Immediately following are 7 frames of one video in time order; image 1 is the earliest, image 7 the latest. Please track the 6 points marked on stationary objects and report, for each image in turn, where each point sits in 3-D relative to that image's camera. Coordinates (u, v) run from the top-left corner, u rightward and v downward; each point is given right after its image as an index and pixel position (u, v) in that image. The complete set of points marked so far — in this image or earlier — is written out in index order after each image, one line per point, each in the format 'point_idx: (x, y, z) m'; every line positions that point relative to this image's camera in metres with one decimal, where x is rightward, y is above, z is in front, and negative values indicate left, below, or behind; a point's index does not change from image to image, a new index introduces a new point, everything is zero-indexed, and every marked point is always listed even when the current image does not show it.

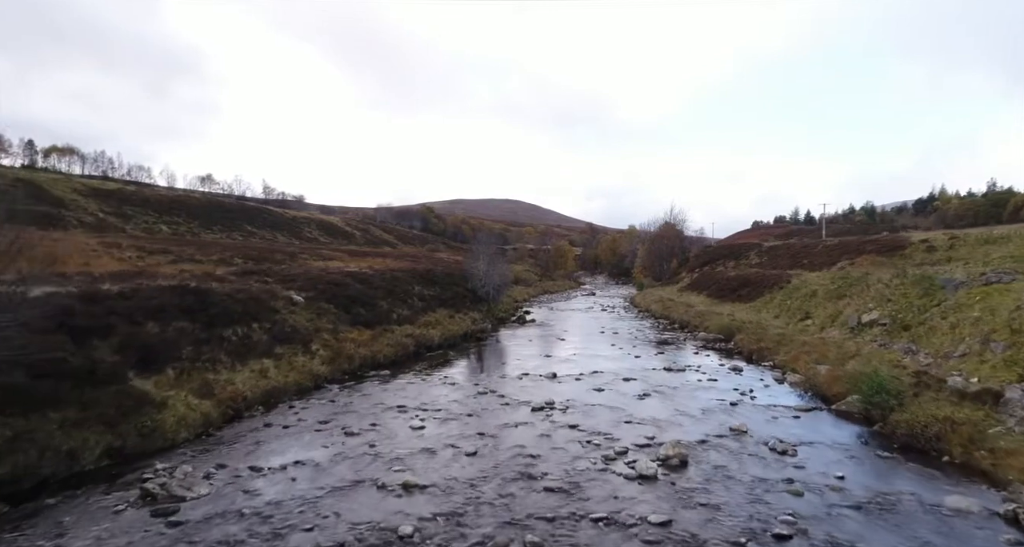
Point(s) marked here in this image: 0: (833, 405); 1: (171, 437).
0: (+10.7, -4.4, +18.7) m
1: (-8.5, -4.1, +14.0) m
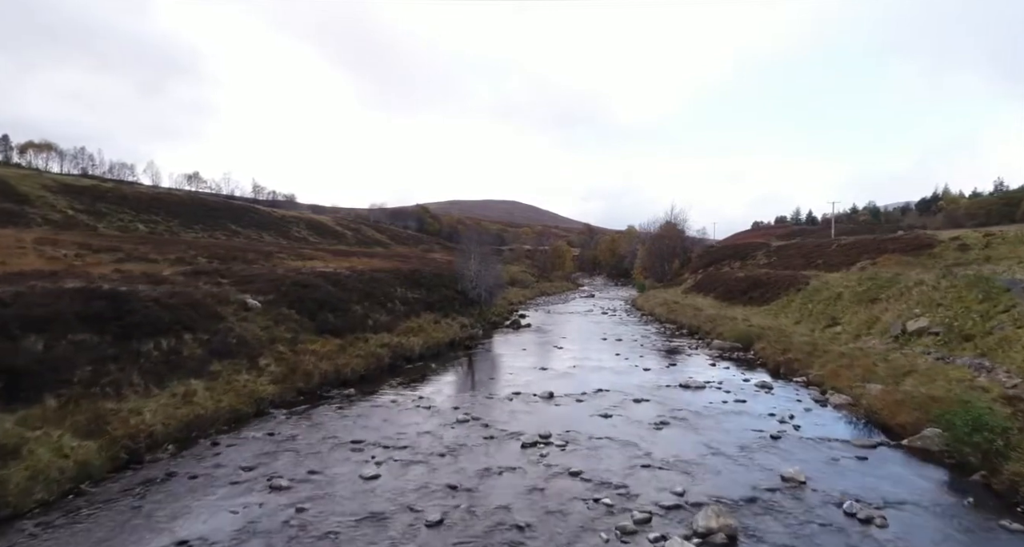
0: (+10.3, -4.4, +14.8) m
1: (-8.9, -4.1, +10.0) m
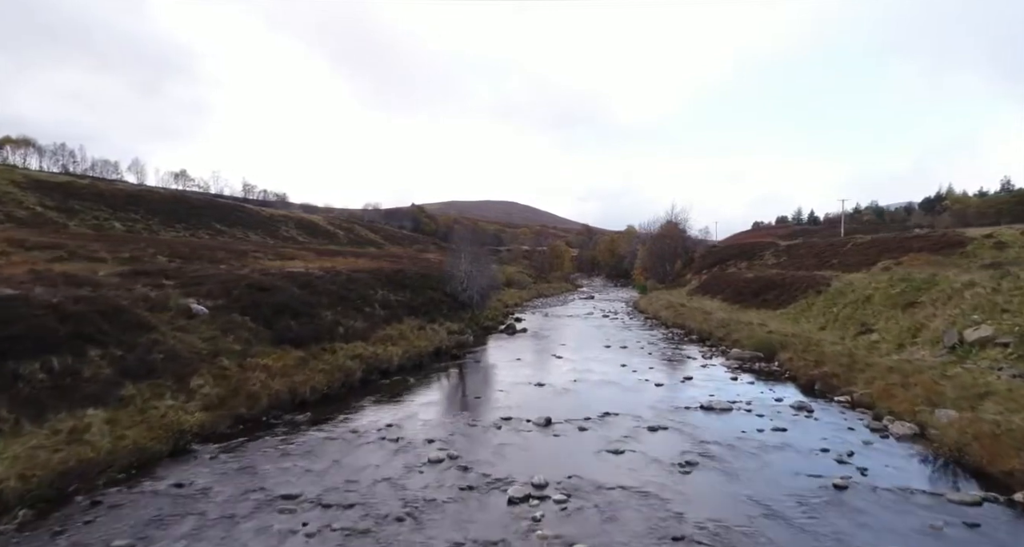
0: (+10.0, -4.4, +11.2) m
1: (-9.2, -4.1, +6.3) m
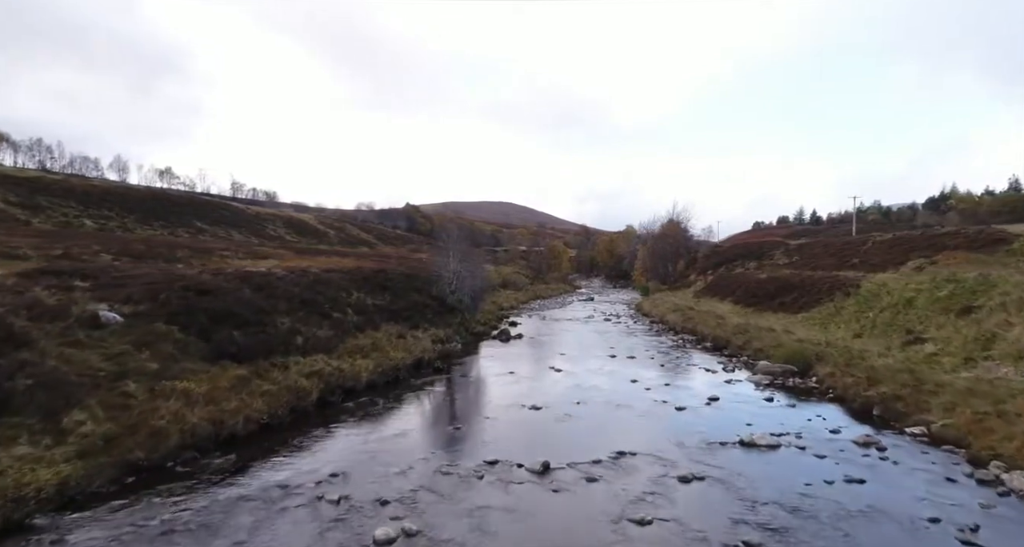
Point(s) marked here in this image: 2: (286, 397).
0: (+9.7, -4.3, +7.1) m
1: (-9.5, -4.0, +2.1) m
2: (-7.1, -3.8, +17.5) m
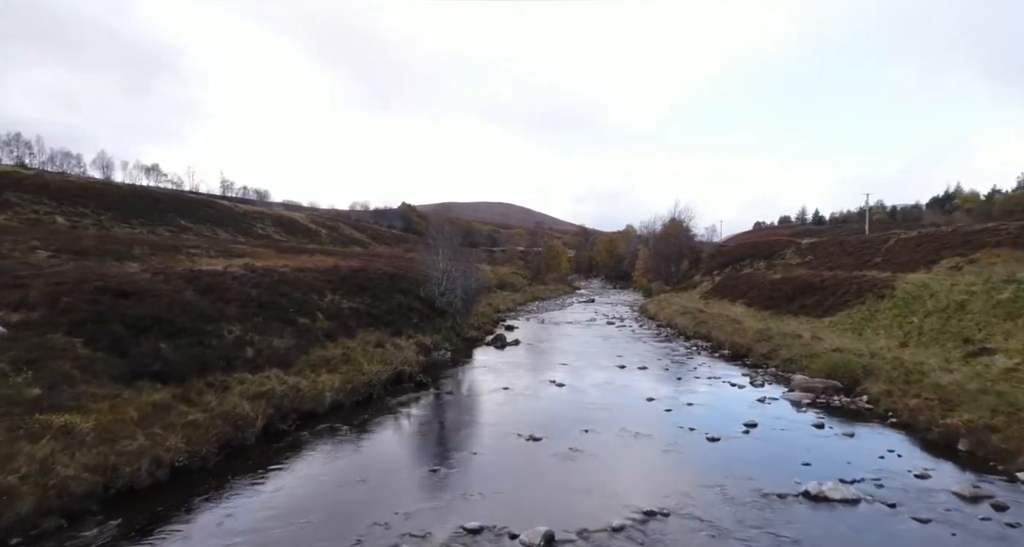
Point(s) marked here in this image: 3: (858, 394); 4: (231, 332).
0: (+9.5, -4.3, +3.4) m
1: (-9.6, -4.0, -1.6) m
2: (-7.3, -3.8, +13.8) m
3: (+12.3, -4.3, +20.0) m
4: (-9.2, -1.9, +18.5) m
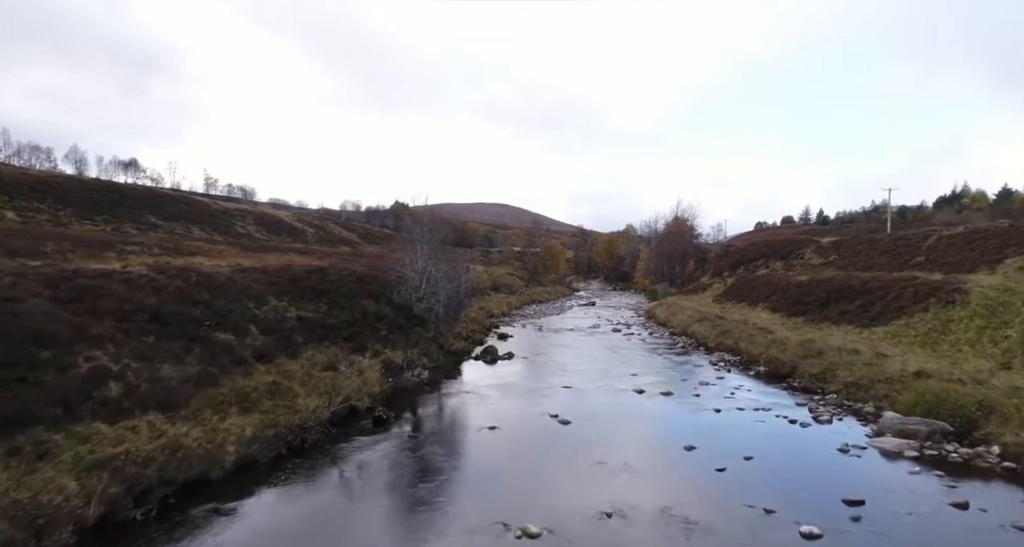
0: (+9.3, -4.3, -2.2) m
1: (-9.9, -3.9, -7.3) m
2: (-7.6, -3.8, +8.1) m
3: (+12.0, -4.3, +14.4) m
4: (-9.5, -2.0, +12.8) m
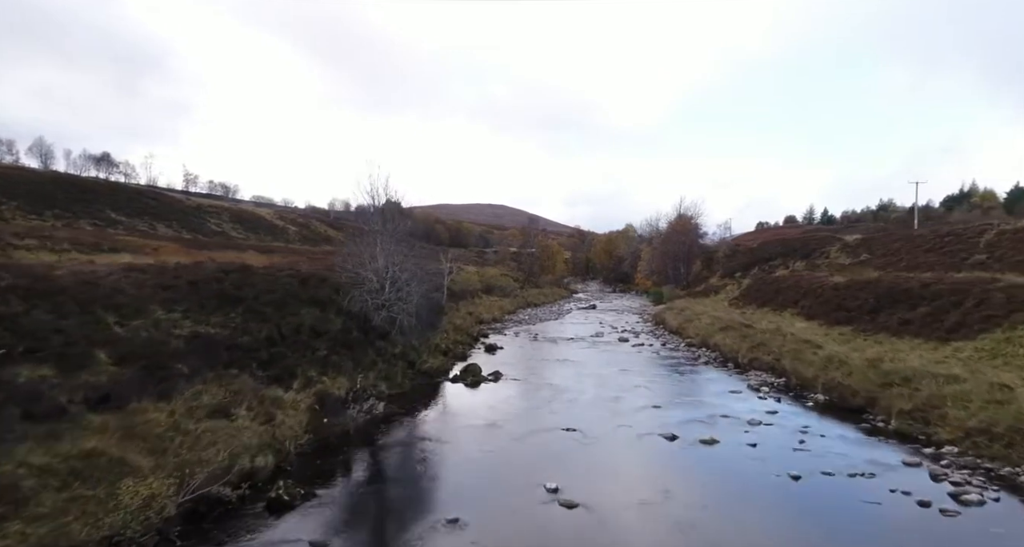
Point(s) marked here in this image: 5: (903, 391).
0: (+8.9, -4.2, -8.5) m
1: (-10.3, -3.9, -13.7) m
2: (-8.0, -3.8, +1.6) m
3: (+11.5, -4.3, +8.1) m
4: (-10.0, -1.9, +6.3) m
5: (+12.9, -3.8, +18.5) m
